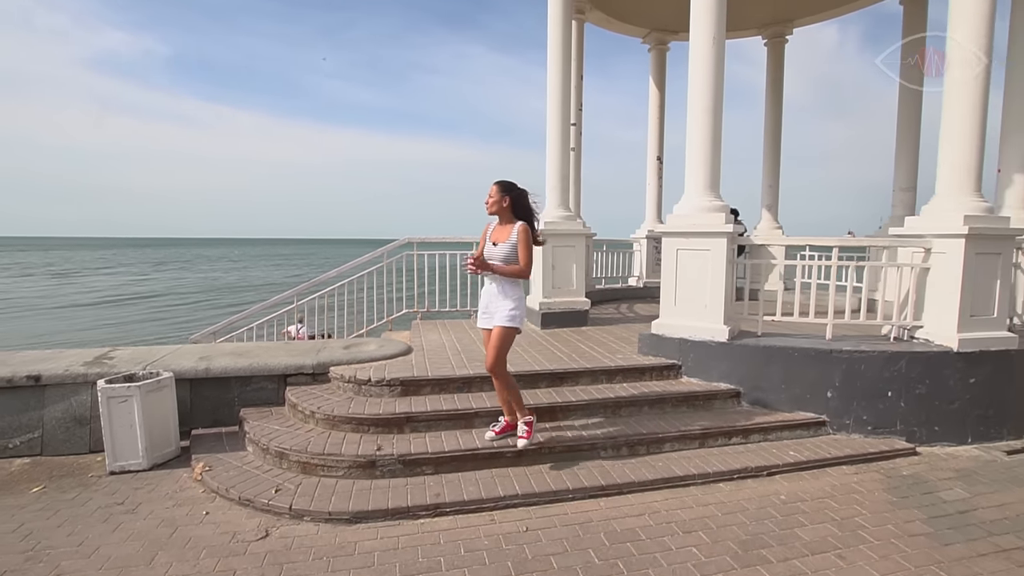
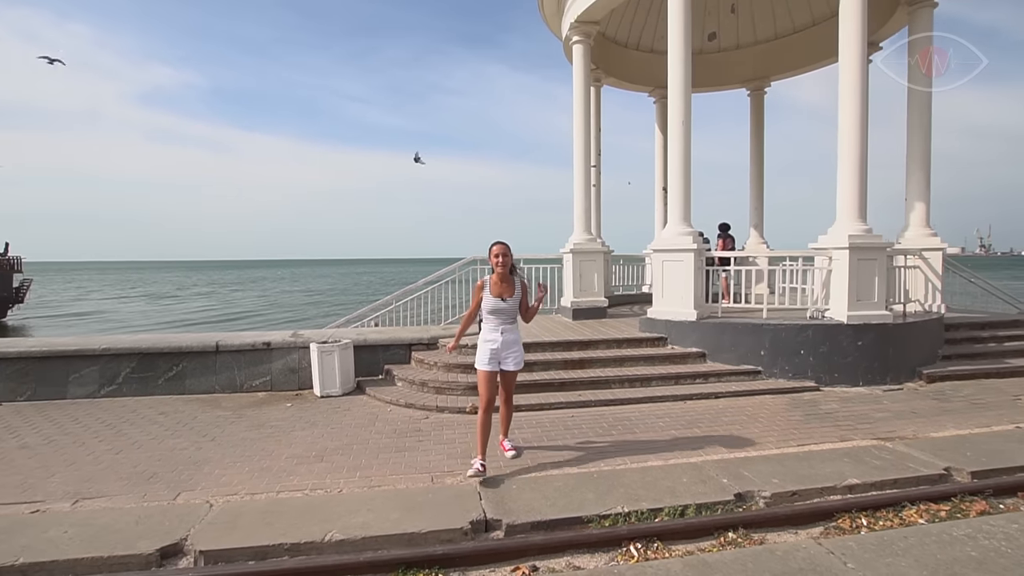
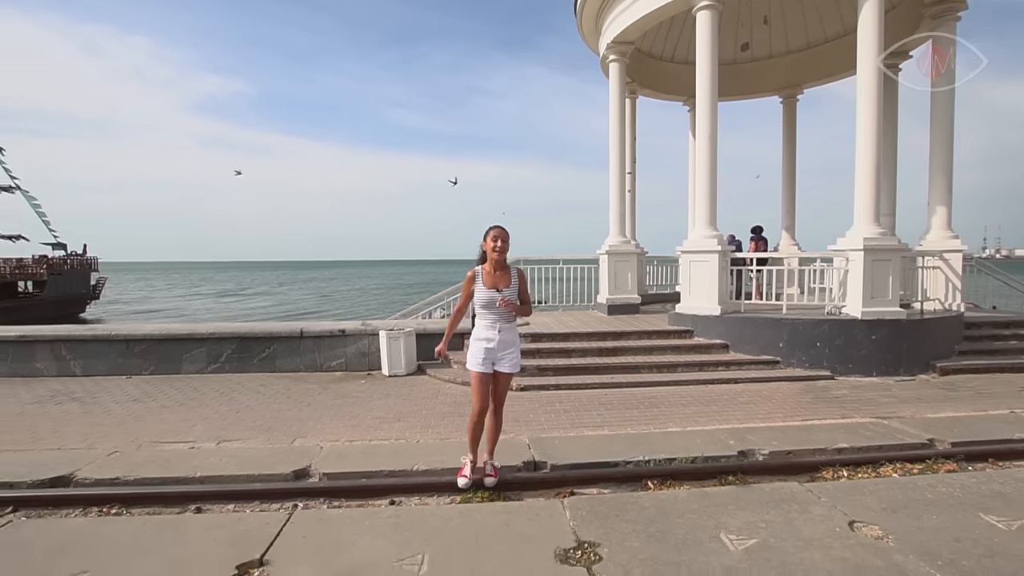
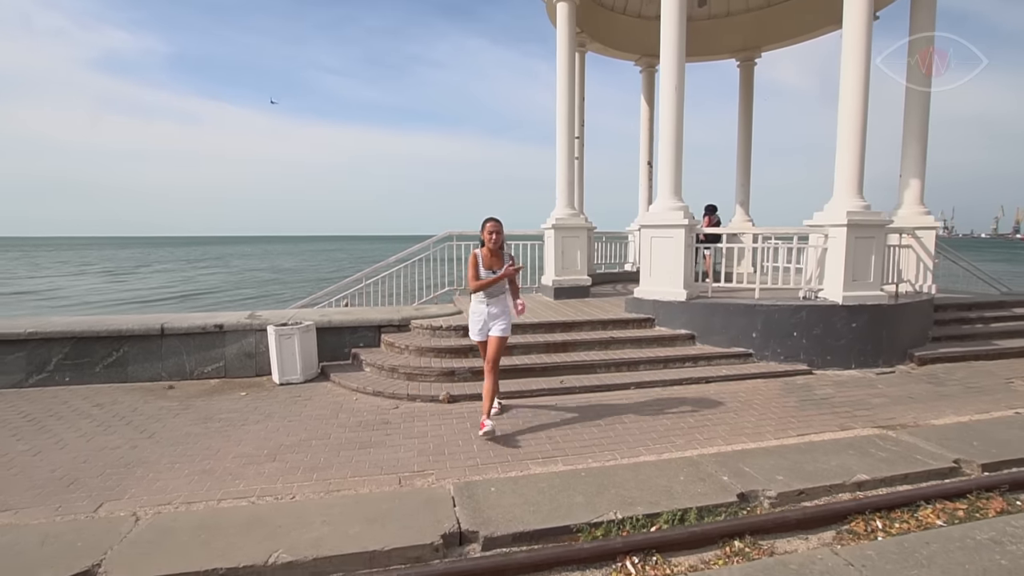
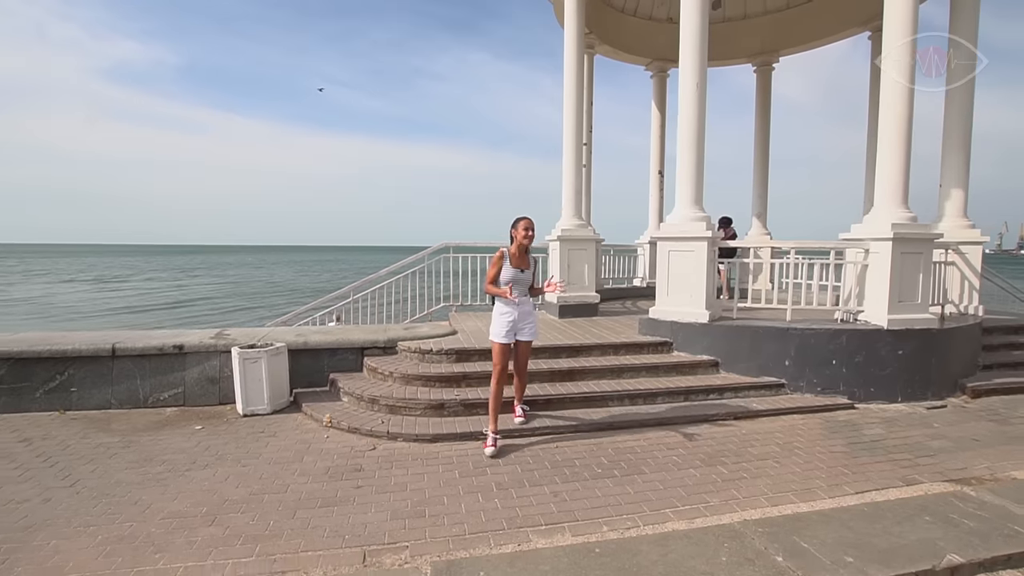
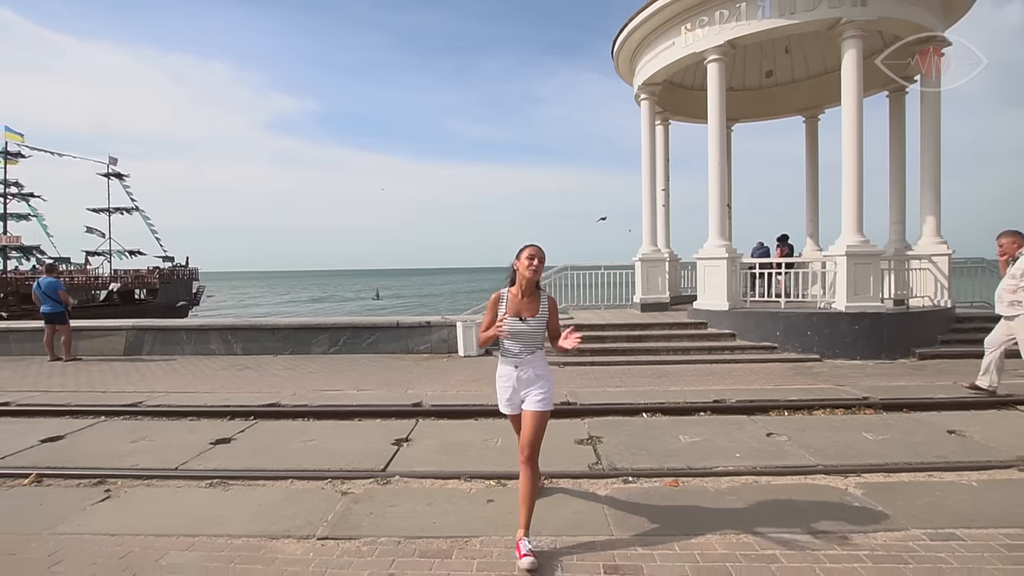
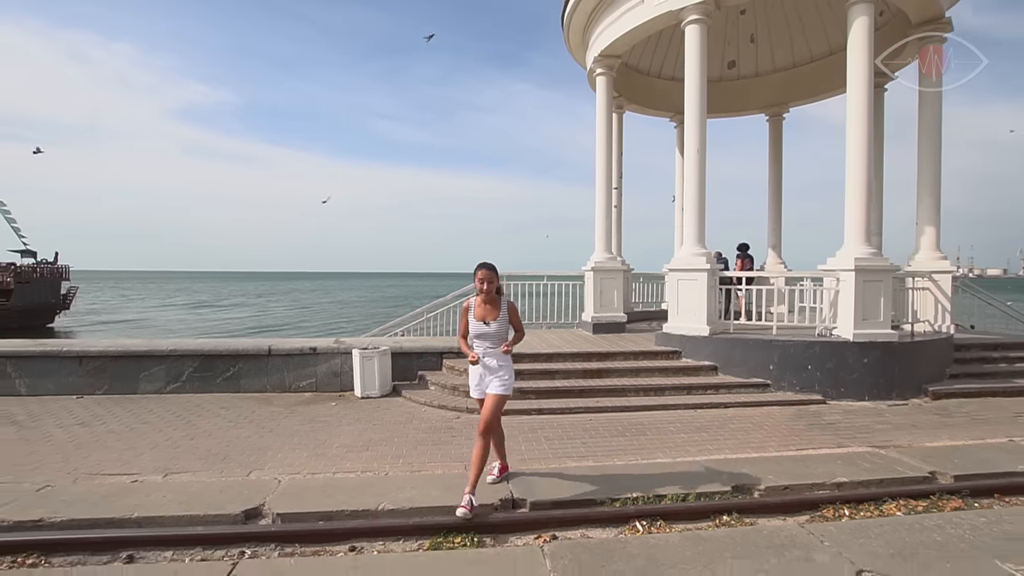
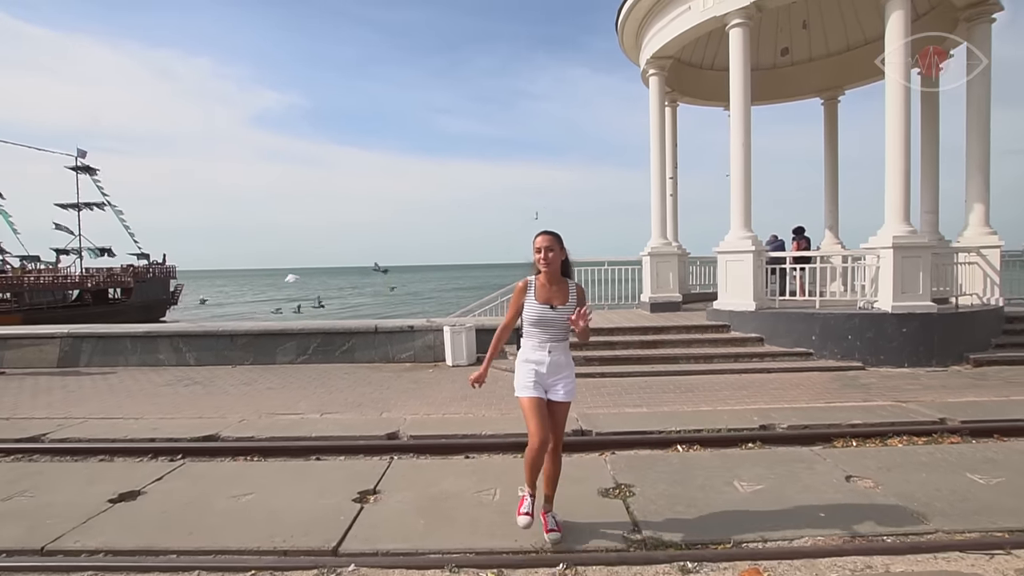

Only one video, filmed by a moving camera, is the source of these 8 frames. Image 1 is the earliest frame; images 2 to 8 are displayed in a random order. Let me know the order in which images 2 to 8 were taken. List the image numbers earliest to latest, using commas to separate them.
5, 4, 2, 7, 3, 8, 6
